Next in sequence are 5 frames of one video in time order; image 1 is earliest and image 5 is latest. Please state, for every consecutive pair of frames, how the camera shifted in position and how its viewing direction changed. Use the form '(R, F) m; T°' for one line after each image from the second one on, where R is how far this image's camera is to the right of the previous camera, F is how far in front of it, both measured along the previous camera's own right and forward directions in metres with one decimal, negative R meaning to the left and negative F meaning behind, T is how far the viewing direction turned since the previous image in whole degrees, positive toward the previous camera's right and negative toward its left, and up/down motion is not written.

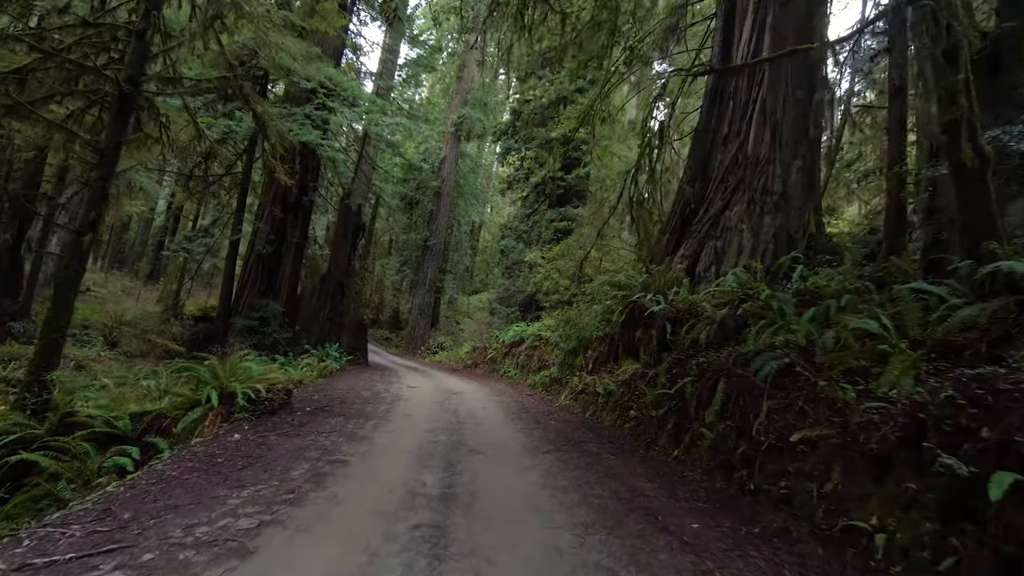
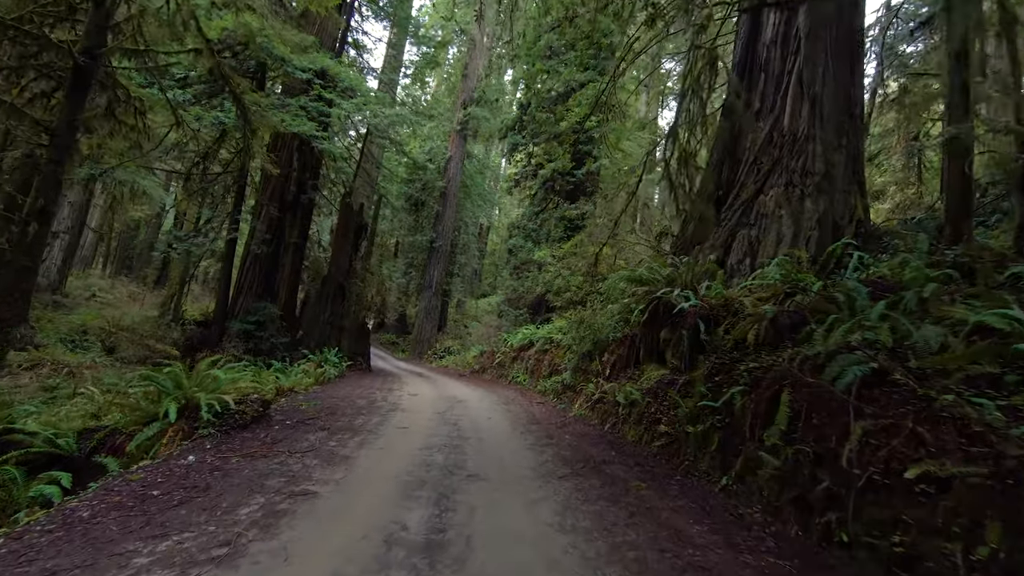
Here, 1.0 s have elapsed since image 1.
(0.0, +0.8) m; -1°
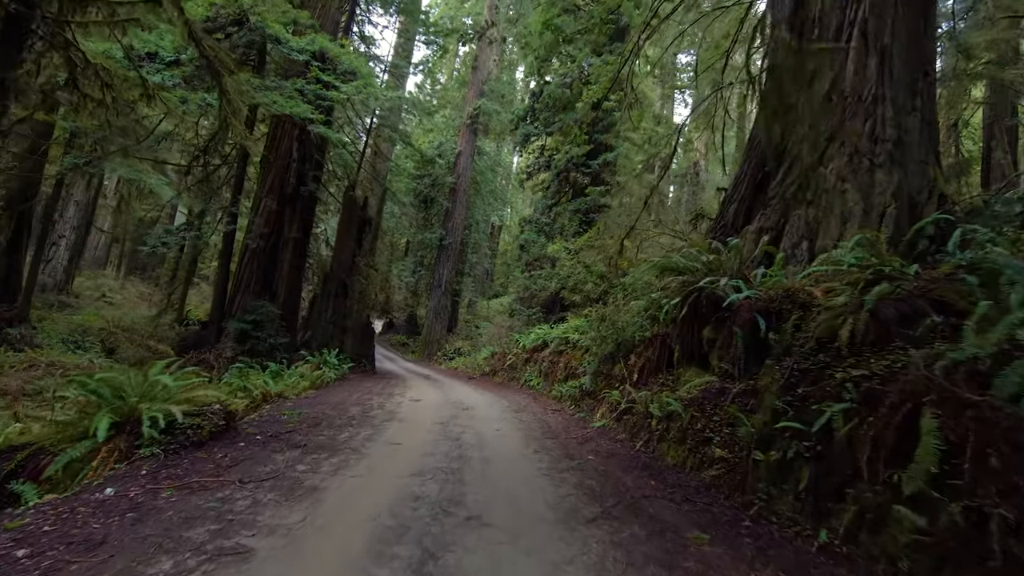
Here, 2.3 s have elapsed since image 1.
(0.0, +1.0) m; -2°
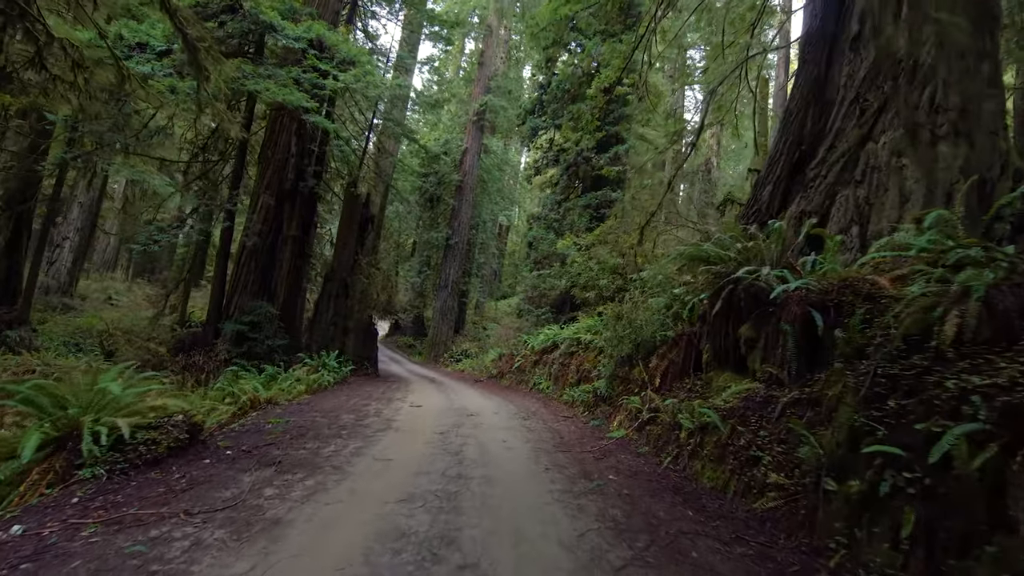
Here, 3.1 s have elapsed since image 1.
(0.0, +0.6) m; -1°
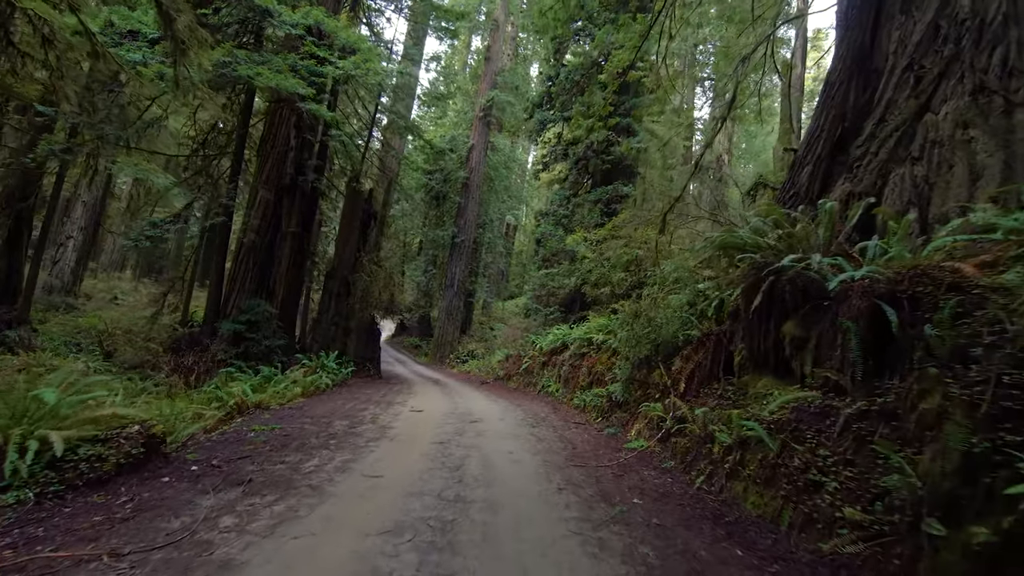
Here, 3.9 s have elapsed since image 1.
(0.0, +0.6) m; -1°
